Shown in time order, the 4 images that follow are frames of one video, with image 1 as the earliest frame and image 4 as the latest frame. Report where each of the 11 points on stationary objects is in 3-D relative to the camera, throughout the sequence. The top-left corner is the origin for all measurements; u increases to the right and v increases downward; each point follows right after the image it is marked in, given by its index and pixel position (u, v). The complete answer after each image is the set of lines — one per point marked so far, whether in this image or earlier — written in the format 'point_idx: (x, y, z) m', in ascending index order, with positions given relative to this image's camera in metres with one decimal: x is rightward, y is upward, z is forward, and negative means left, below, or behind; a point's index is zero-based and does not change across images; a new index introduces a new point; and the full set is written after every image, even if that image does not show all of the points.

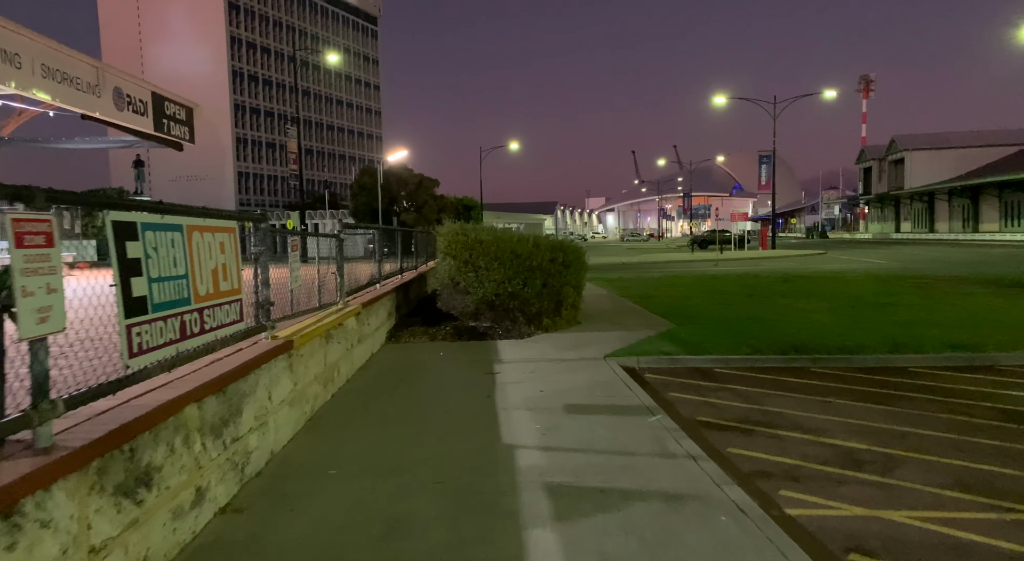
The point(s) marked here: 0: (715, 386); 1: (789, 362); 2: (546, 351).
0: (+2.5, -1.3, +7.8) m
1: (+3.9, -1.1, +8.8) m
2: (+0.5, -1.1, +9.4) m
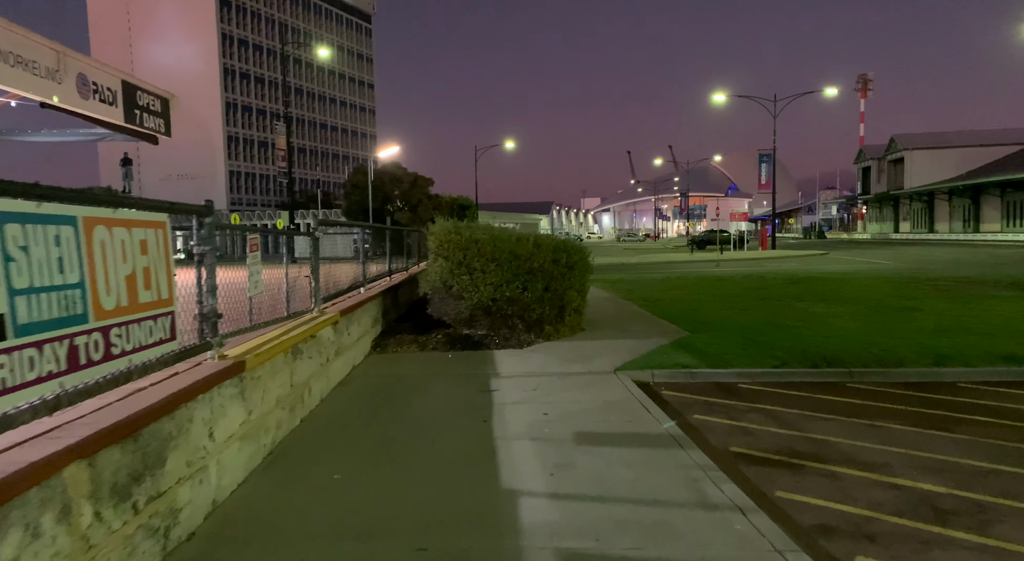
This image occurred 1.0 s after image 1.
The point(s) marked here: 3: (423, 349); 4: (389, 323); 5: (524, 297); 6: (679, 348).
0: (+2.5, -1.4, +6.8) m
1: (+3.9, -1.2, +7.8) m
2: (+0.5, -1.1, +8.4) m
3: (-1.4, -1.0, +9.6) m
4: (-2.1, -0.7, +10.9) m
5: (+0.2, -0.3, +9.6) m
6: (+2.5, -1.0, +9.2) m
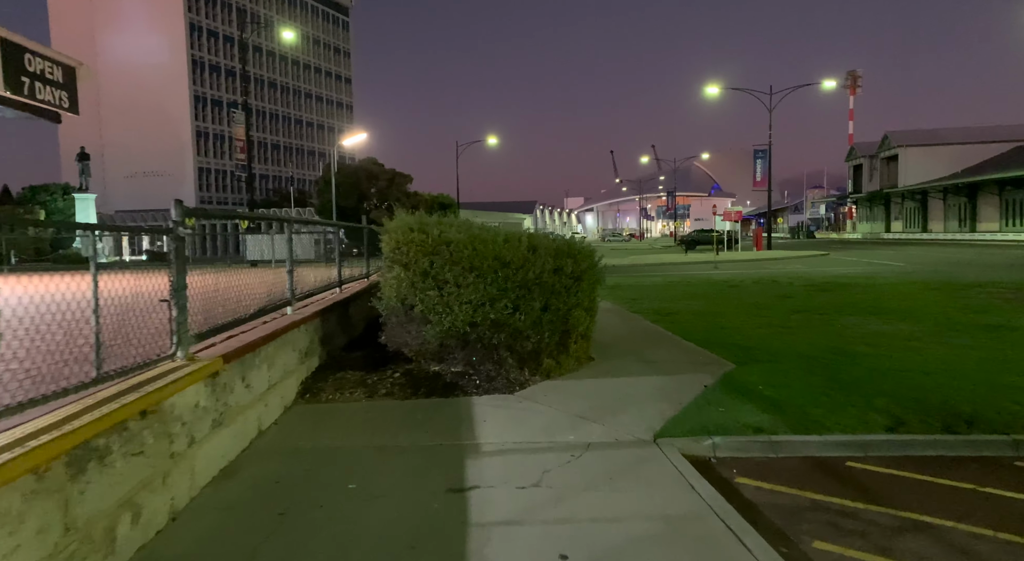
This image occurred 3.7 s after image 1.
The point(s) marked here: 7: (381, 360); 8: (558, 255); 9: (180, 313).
0: (+2.5, -1.5, +4.1) m
1: (+3.8, -1.4, +5.1) m
2: (+0.4, -1.3, +5.7) m
3: (-1.5, -1.2, +6.7) m
4: (-2.3, -0.9, +8.1) m
5: (0.0, -0.4, +6.9) m
6: (+2.3, -1.2, +6.5) m
7: (-1.6, -1.0, +7.8) m
8: (+0.5, +0.3, +7.5) m
9: (-2.4, -0.2, +4.5) m
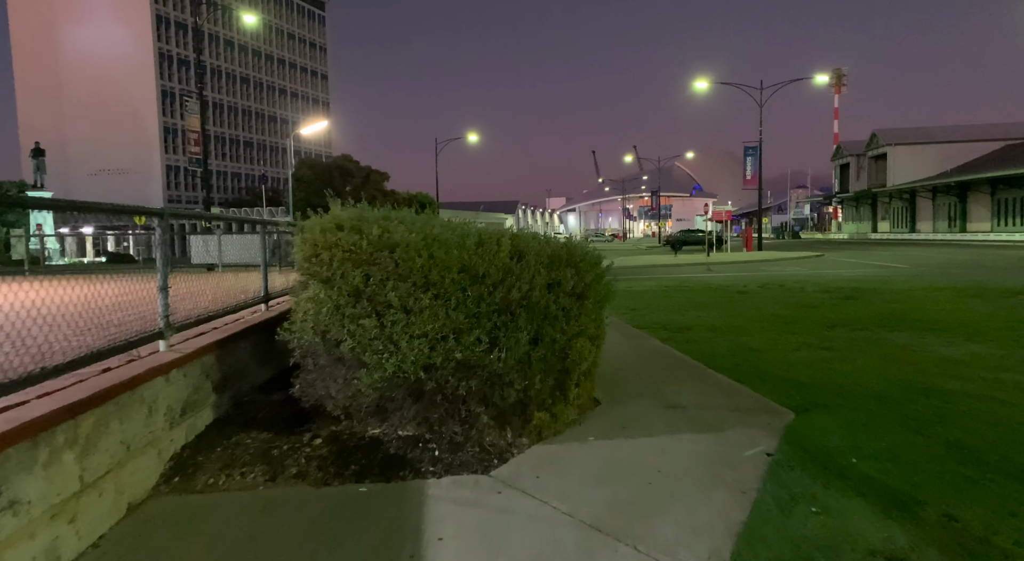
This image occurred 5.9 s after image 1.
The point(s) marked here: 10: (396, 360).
0: (+2.4, -1.7, +1.9) m
1: (+3.6, -1.5, +3.0) m
2: (+0.2, -1.5, +3.4) m
3: (-1.7, -1.4, +4.5) m
4: (-2.5, -1.1, +5.8) m
5: (-0.1, -0.6, +4.6) m
6: (+2.1, -1.3, +4.4) m
7: (-1.8, -1.2, +5.5) m
8: (+0.3, +0.2, +5.2) m
9: (-2.5, -0.4, +2.2) m
10: (-0.8, -0.6, +4.5) m
